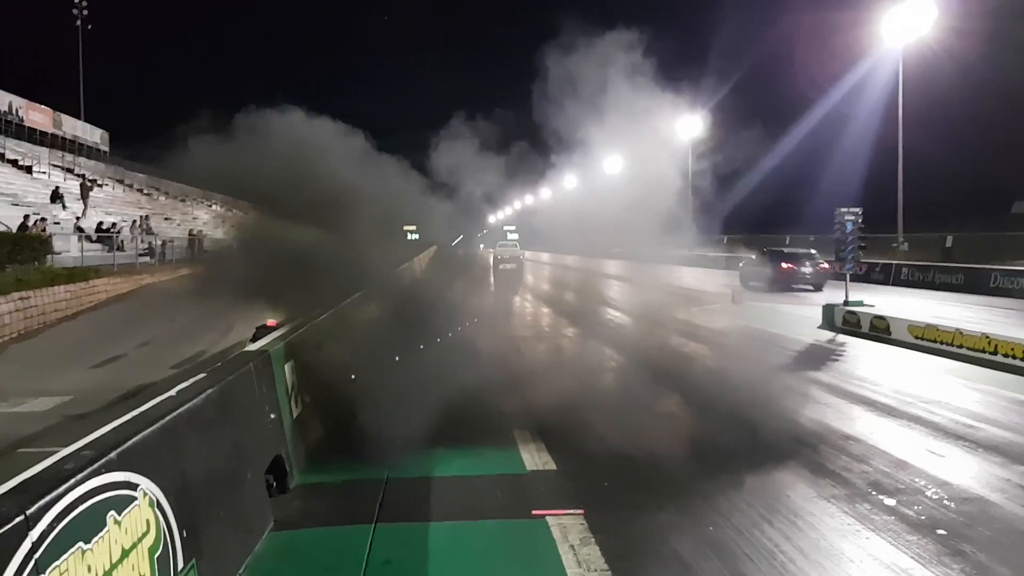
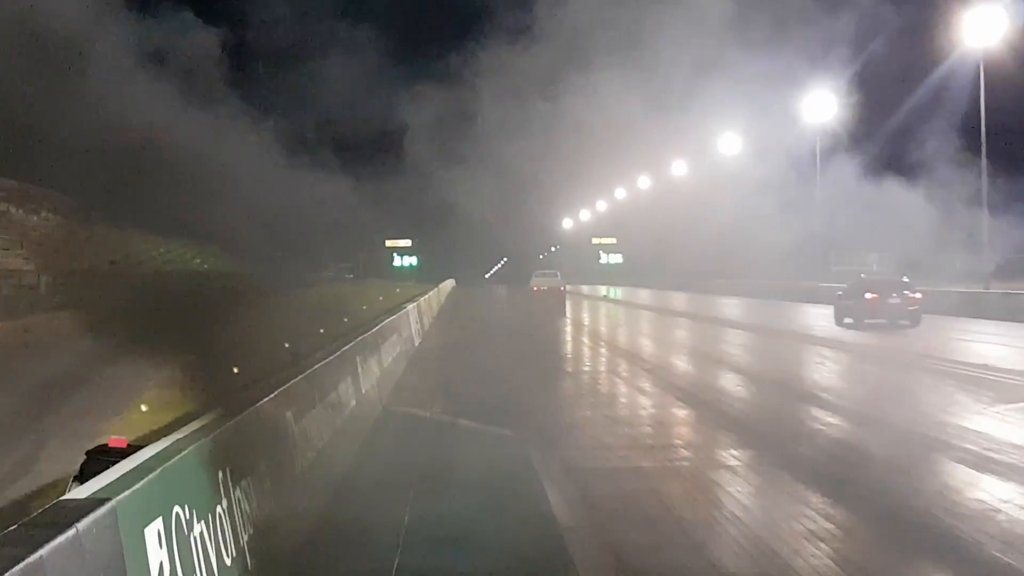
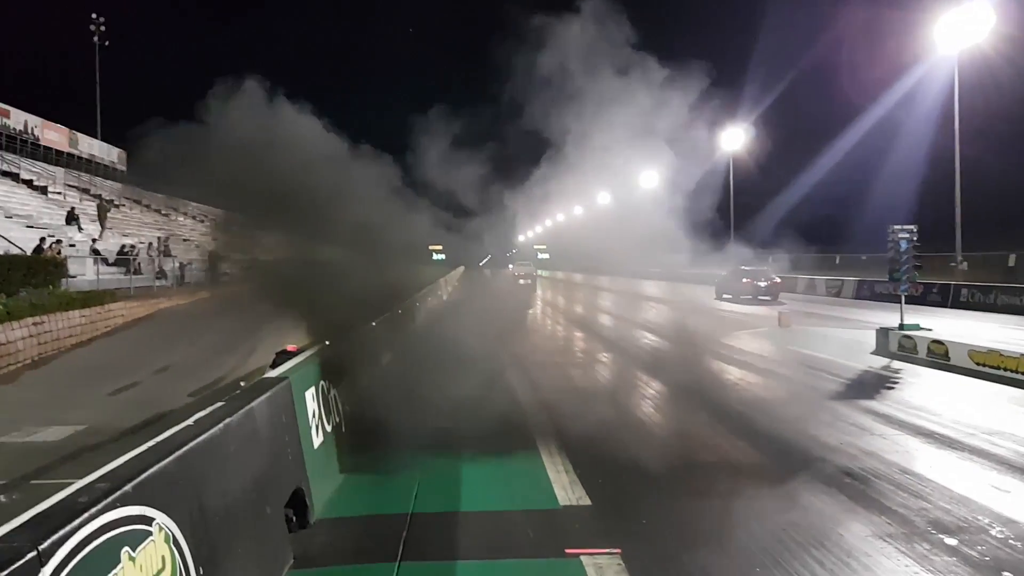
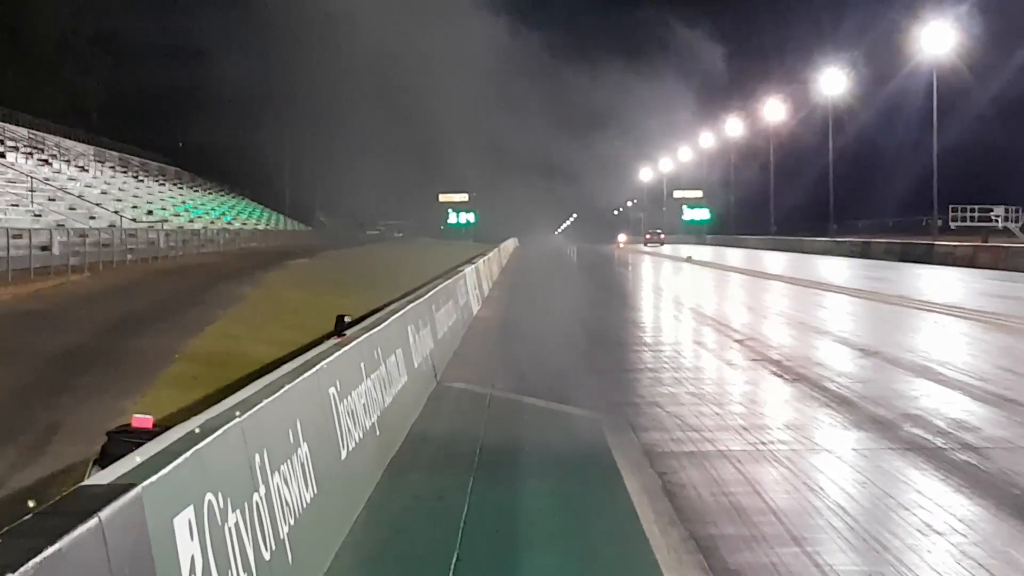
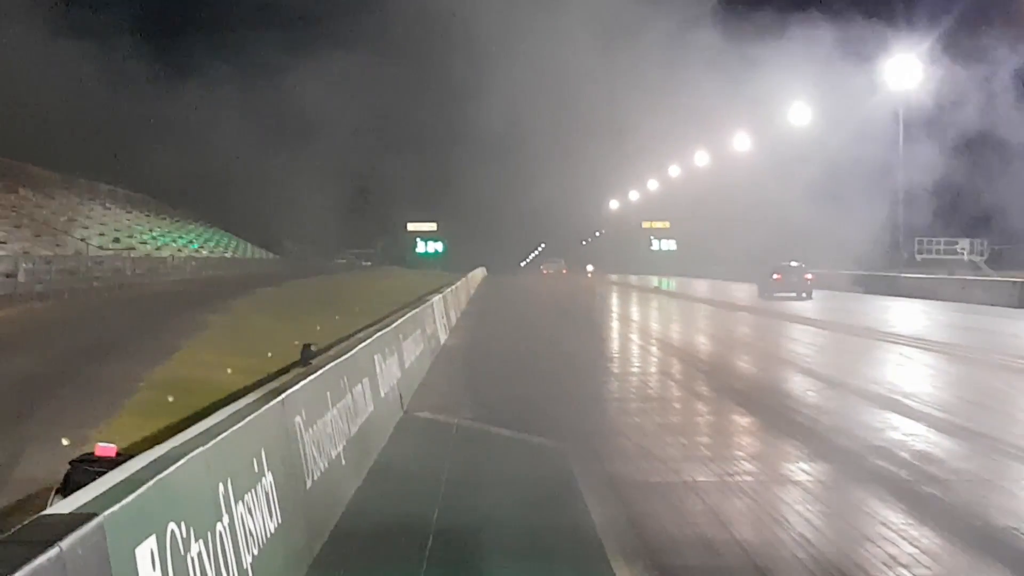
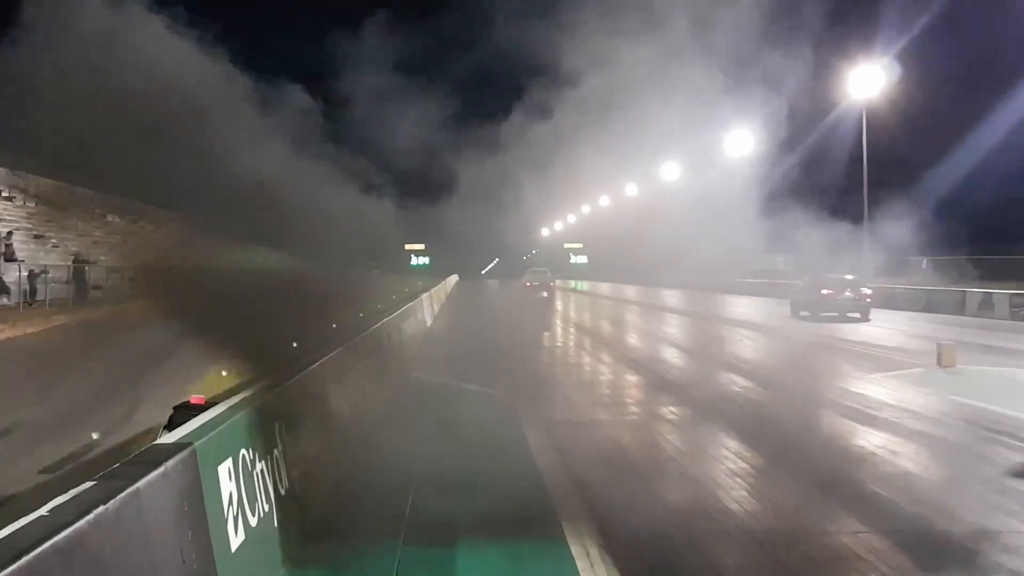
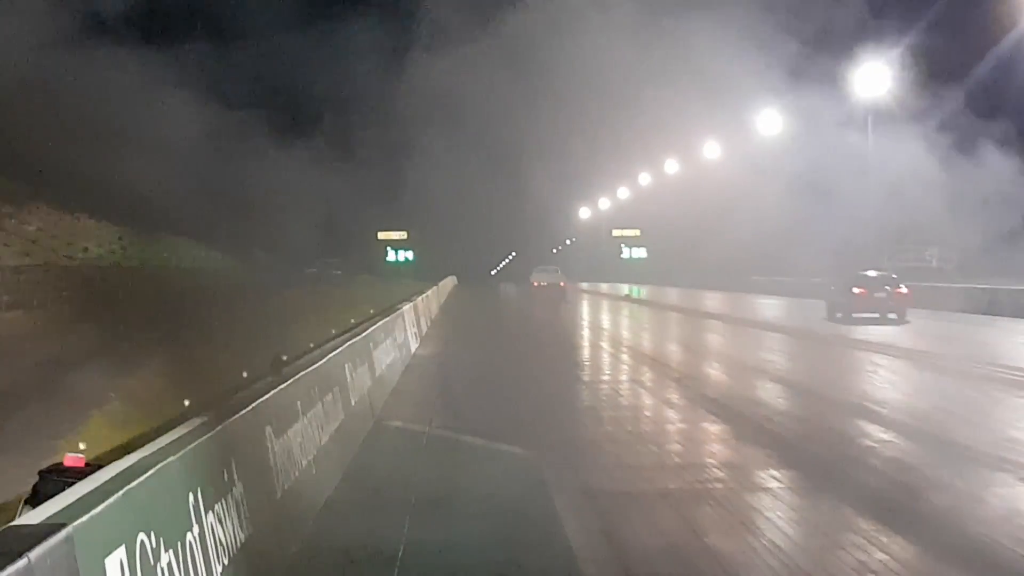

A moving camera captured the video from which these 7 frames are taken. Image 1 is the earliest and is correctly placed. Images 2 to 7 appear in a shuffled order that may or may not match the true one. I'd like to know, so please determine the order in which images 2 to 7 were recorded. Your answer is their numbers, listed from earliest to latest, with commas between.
3, 6, 2, 7, 5, 4
